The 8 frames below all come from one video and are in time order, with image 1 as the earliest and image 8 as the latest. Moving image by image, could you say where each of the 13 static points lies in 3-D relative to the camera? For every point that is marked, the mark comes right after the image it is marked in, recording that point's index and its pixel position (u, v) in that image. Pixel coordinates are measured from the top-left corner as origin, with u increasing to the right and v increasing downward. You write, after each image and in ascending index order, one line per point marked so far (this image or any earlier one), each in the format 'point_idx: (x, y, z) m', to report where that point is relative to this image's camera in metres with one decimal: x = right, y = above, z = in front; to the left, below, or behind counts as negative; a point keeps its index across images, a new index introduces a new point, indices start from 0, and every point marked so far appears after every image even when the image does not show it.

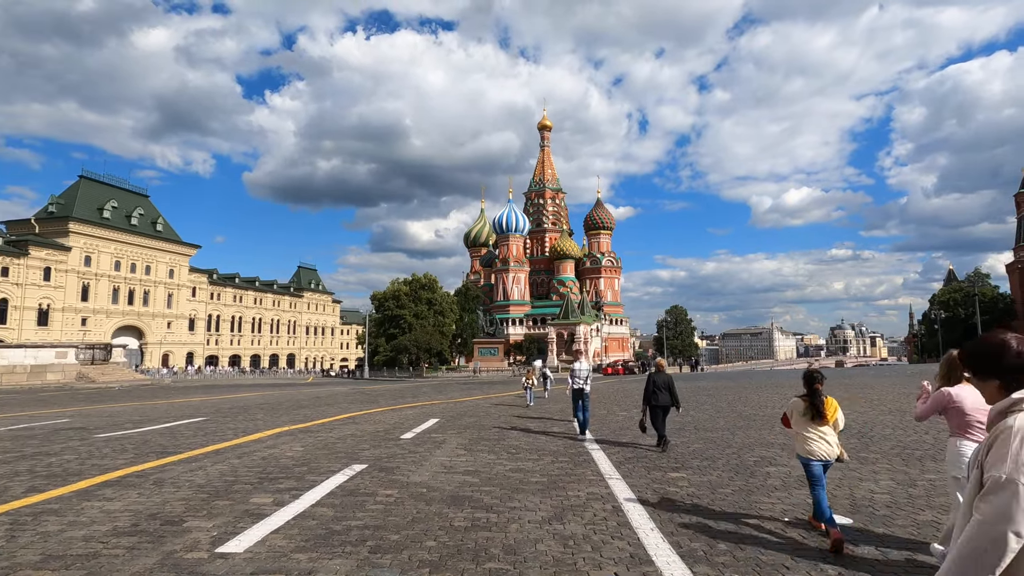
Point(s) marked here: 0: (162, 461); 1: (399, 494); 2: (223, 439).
0: (-6.3, -3.1, +9.5) m
1: (-1.5, -2.8, +7.3) m
2: (-6.7, -3.5, +12.4) m
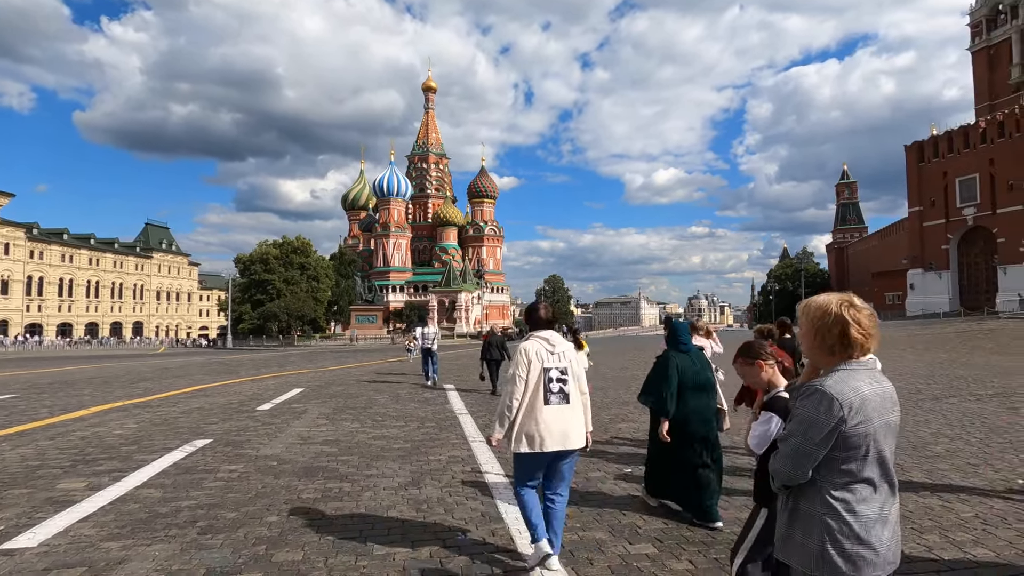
0: (-8.5, -2.4, +7.9) m
1: (-3.4, -2.3, +6.8) m
2: (-9.5, -2.6, +10.6) m
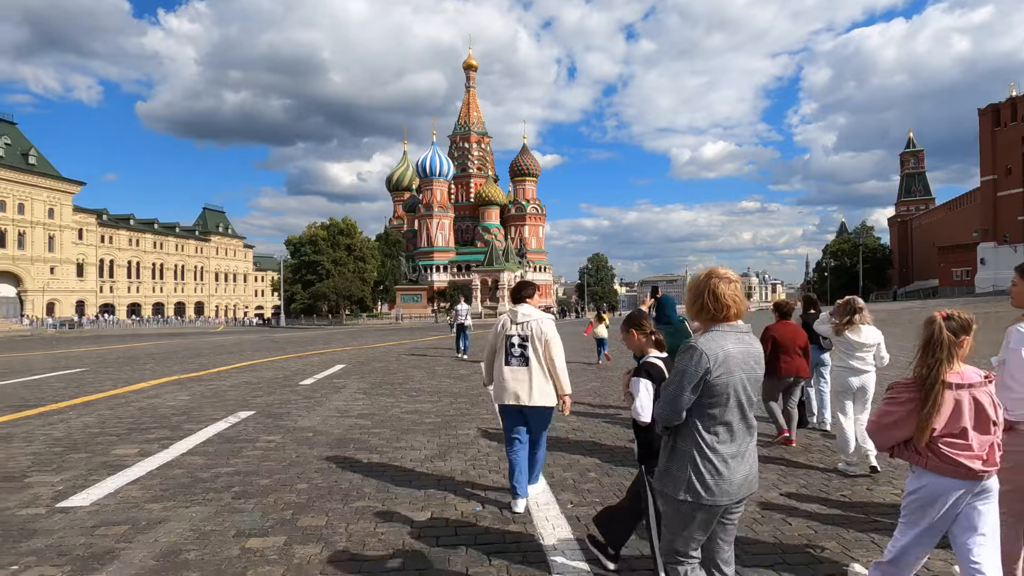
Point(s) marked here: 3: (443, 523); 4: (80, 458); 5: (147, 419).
0: (-8.0, -2.1, +8.7) m
1: (-3.0, -2.0, +7.1) m
2: (-8.8, -2.2, +11.4) m
3: (-0.6, -1.9, +4.4) m
4: (-5.0, -2.0, +6.2) m
5: (-5.6, -2.0, +8.3) m
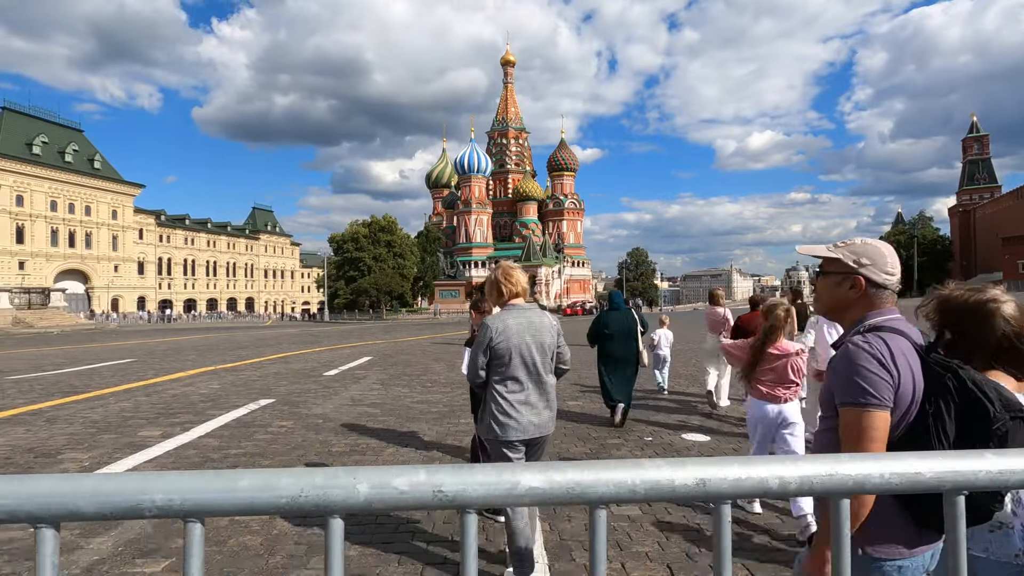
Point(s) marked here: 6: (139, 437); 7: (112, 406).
0: (-7.9, -2.0, +9.4) m
1: (-3.0, -1.9, +7.5) m
2: (-8.5, -2.1, +12.3) m
3: (-0.8, -1.8, +4.6) m
4: (-5.1, -1.9, +6.8) m
5: (-5.6, -1.9, +8.9) m
6: (-4.8, -1.9, +6.9) m
7: (-6.5, -1.9, +8.8) m
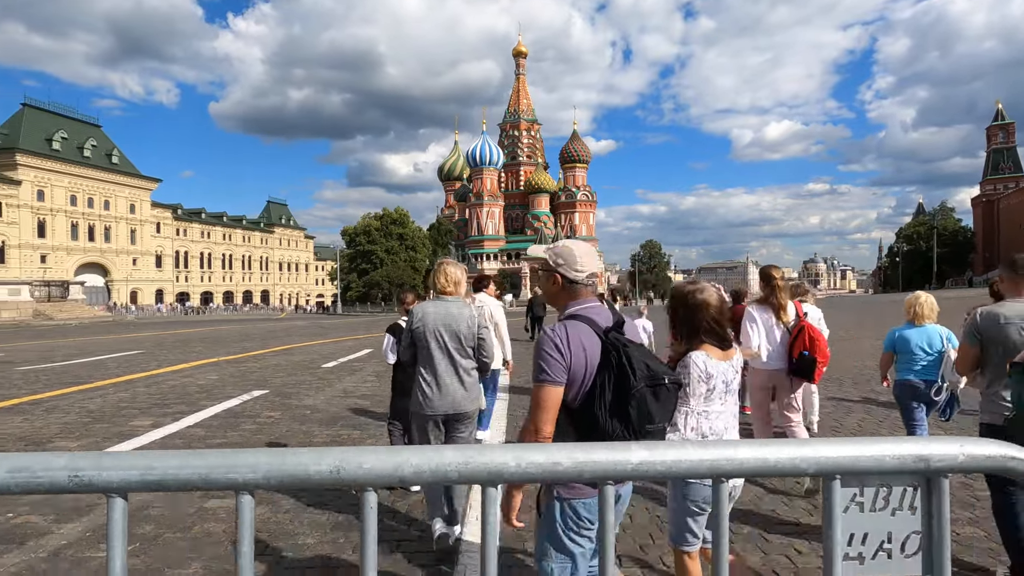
0: (-8.1, -1.9, +9.7) m
1: (-3.3, -1.8, +7.6) m
2: (-8.6, -1.9, +12.5) m
3: (-1.1, -1.8, +4.6) m
4: (-5.3, -1.8, +7.0) m
5: (-5.7, -1.8, +9.1) m
6: (-5.0, -1.8, +7.0) m
7: (-6.7, -1.8, +9.0) m
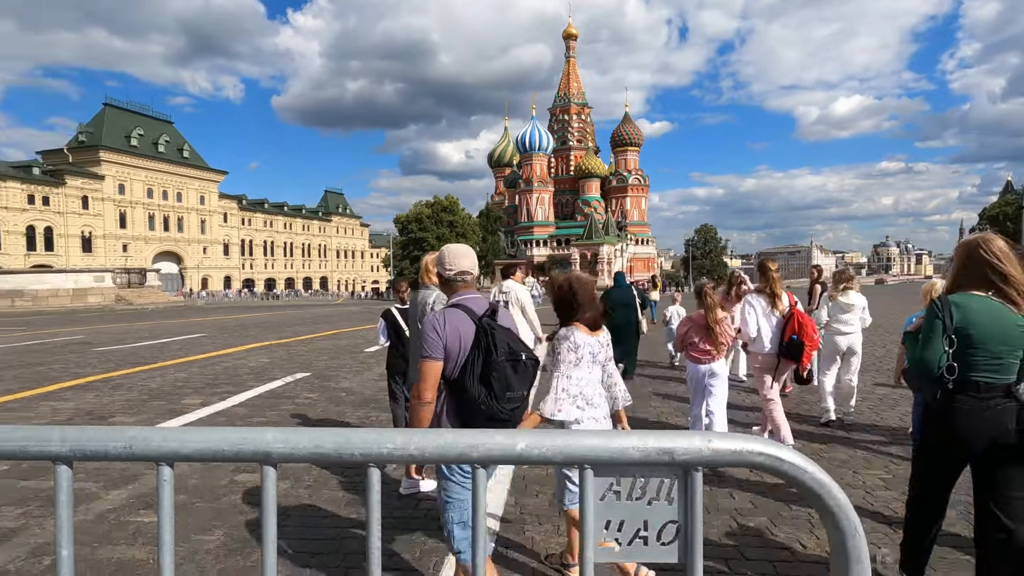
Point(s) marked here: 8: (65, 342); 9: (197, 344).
0: (-7.5, -1.6, +10.5) m
1: (-2.9, -1.6, +8.0) m
2: (-7.7, -1.6, +13.4) m
3: (-1.0, -1.7, +4.8) m
4: (-5.0, -1.6, +7.6) m
5: (-5.2, -1.6, +9.7) m
6: (-4.7, -1.6, +7.6) m
7: (-6.2, -1.6, +9.7) m
8: (-13.4, -1.6, +16.2) m
9: (-8.8, -1.6, +15.0) m
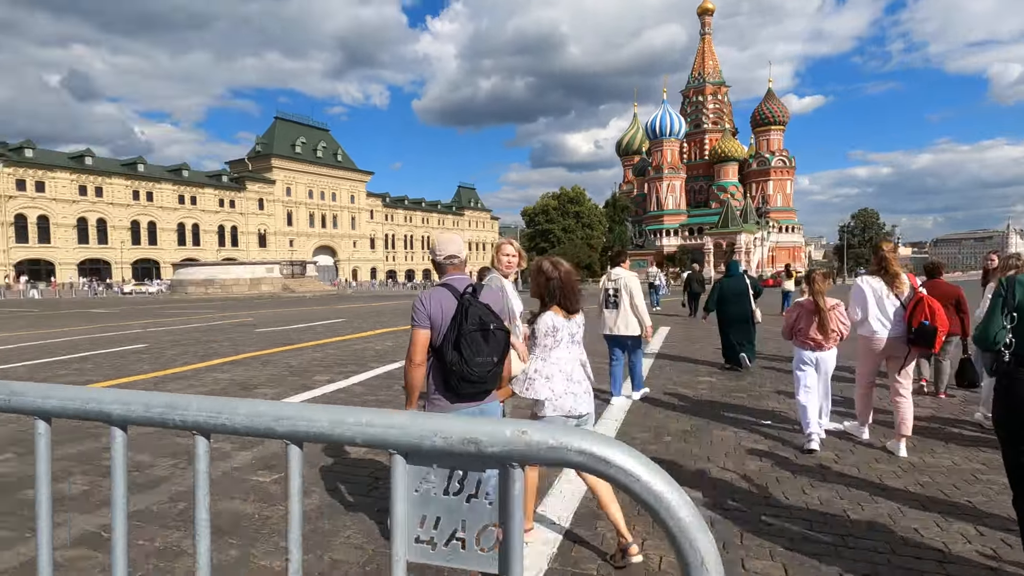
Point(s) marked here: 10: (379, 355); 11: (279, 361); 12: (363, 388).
0: (-5.2, -1.4, +12.0) m
1: (-1.3, -1.4, +8.4) m
2: (-4.7, -1.3, +14.8) m
3: (-0.2, -1.6, +4.9) m
4: (-3.5, -1.5, +8.5) m
5: (-3.2, -1.4, +10.6) m
6: (-3.1, -1.5, +8.4) m
7: (-4.1, -1.4, +10.8) m
8: (-9.6, -1.3, +18.8) m
9: (-5.4, -1.2, +16.6) m
10: (-2.7, -1.4, +11.0) m
11: (-4.5, -1.4, +10.3) m
12: (-2.2, -1.5, +7.9) m
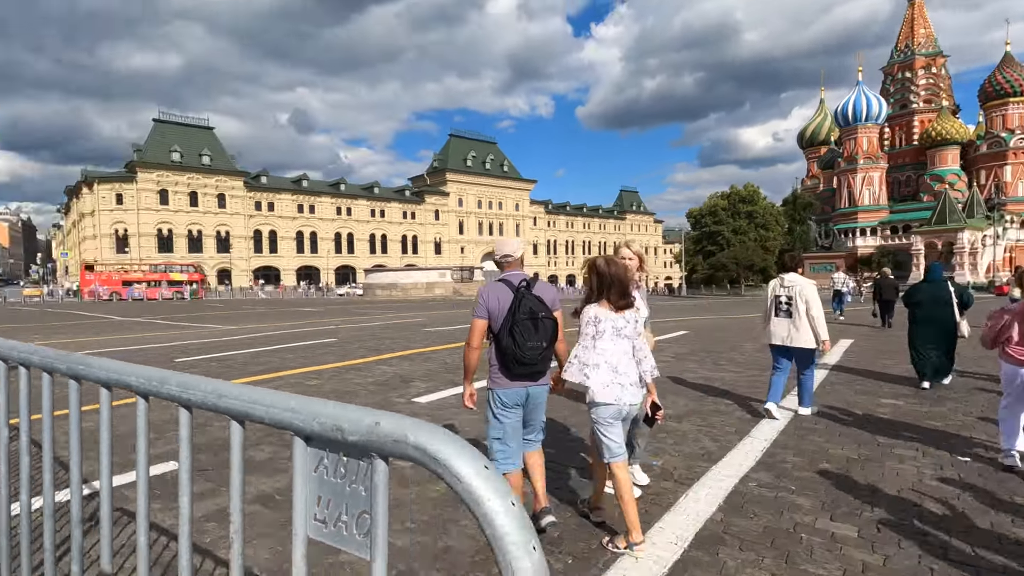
0: (-1.7, -1.4, +13.0) m
1: (+0.9, -1.5, +8.4) m
2: (-0.5, -1.4, +15.6) m
3: (+0.9, -1.6, +4.8) m
4: (-1.1, -1.5, +9.2) m
5: (-0.2, -1.4, +11.1) m
6: (-0.8, -1.5, +9.0) m
7: (-1.1, -1.4, +11.6) m
8: (-3.9, -1.4, +20.8) m
9: (-0.6, -1.3, +17.5) m
10: (+0.3, -1.5, +11.3) m
11: (-1.5, -1.5, +11.2) m
12: (-0.1, -1.5, +8.2) m
